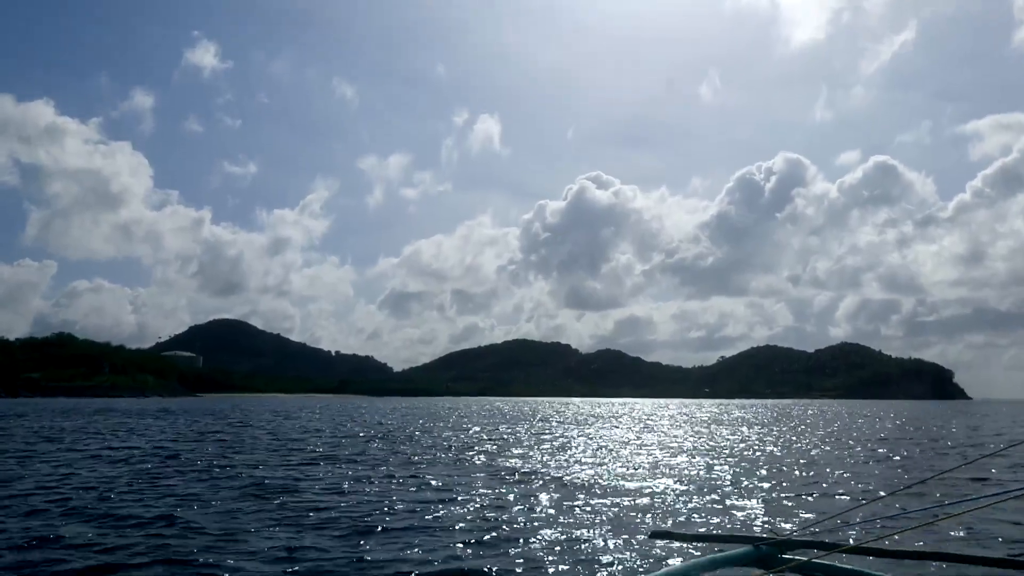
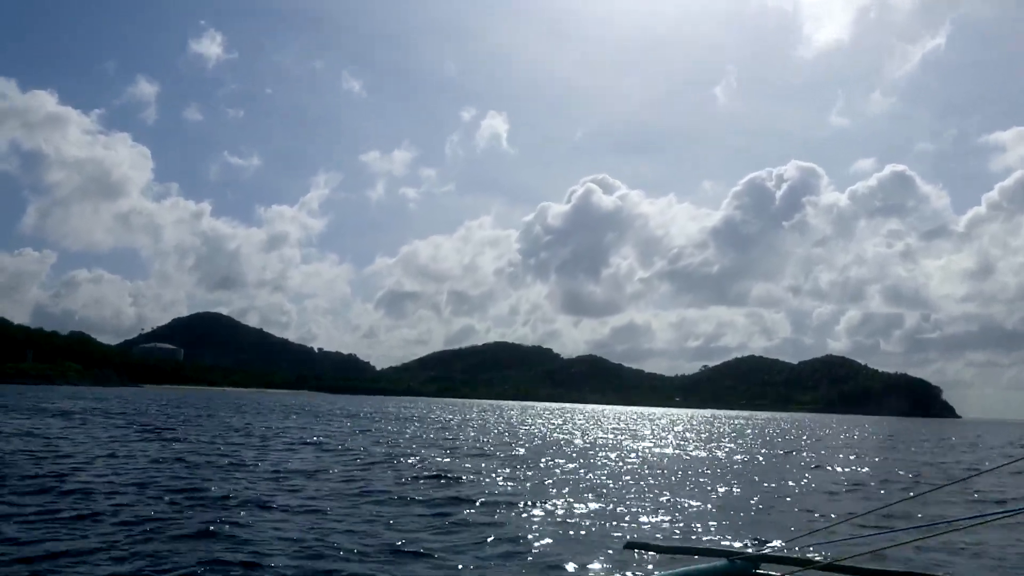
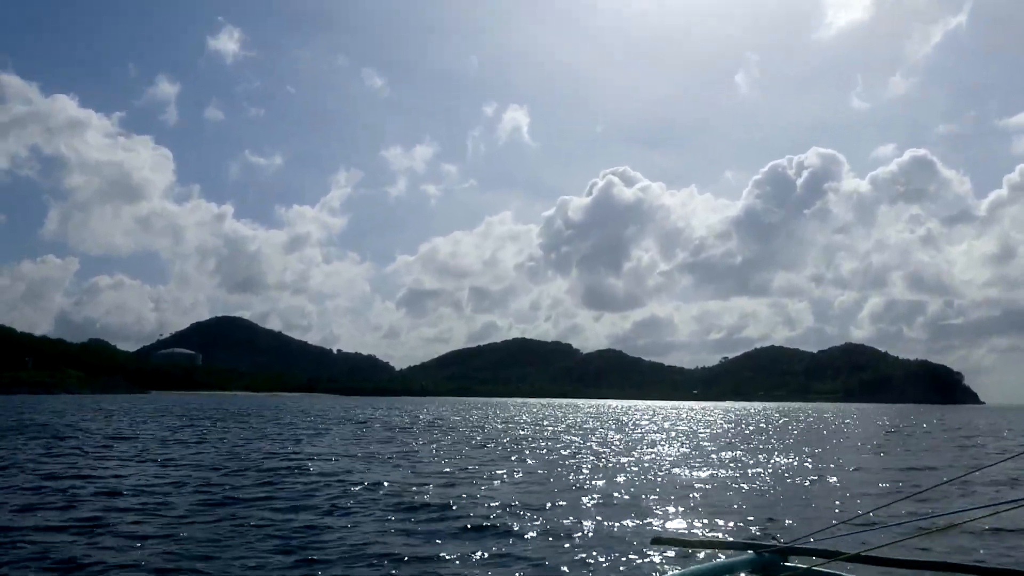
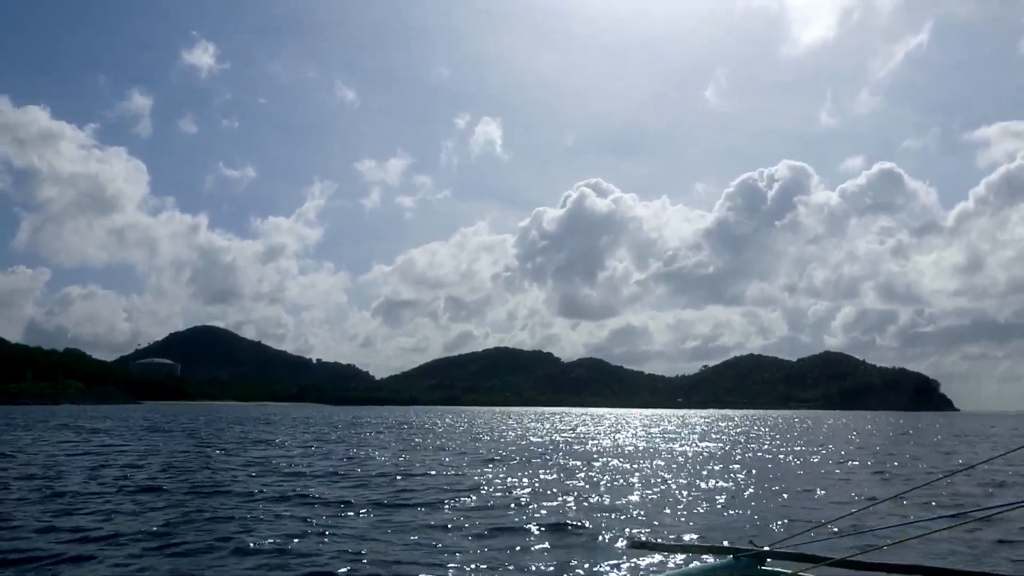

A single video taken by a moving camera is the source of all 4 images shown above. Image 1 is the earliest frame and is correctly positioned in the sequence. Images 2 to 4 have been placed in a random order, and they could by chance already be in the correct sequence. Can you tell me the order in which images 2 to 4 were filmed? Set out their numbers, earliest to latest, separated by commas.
4, 2, 3
